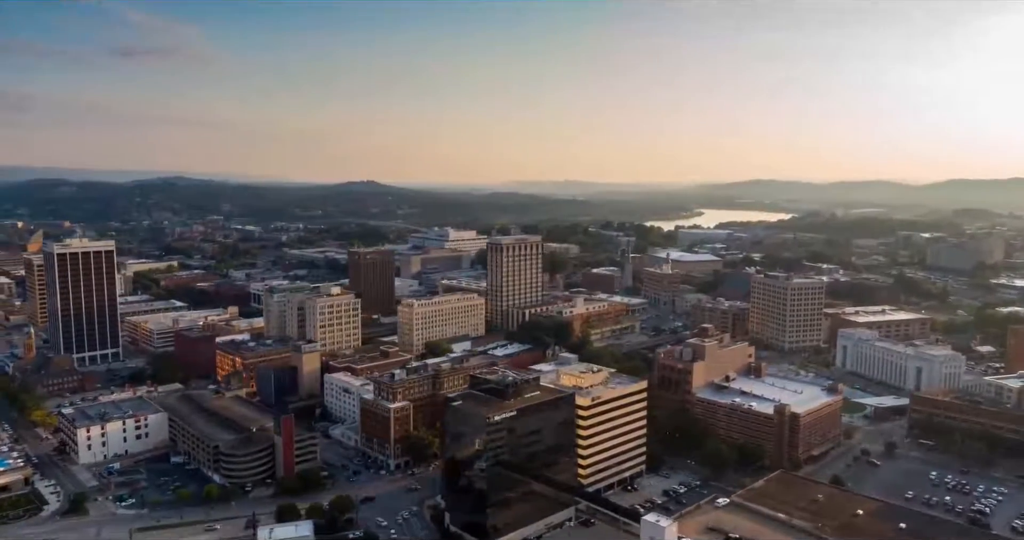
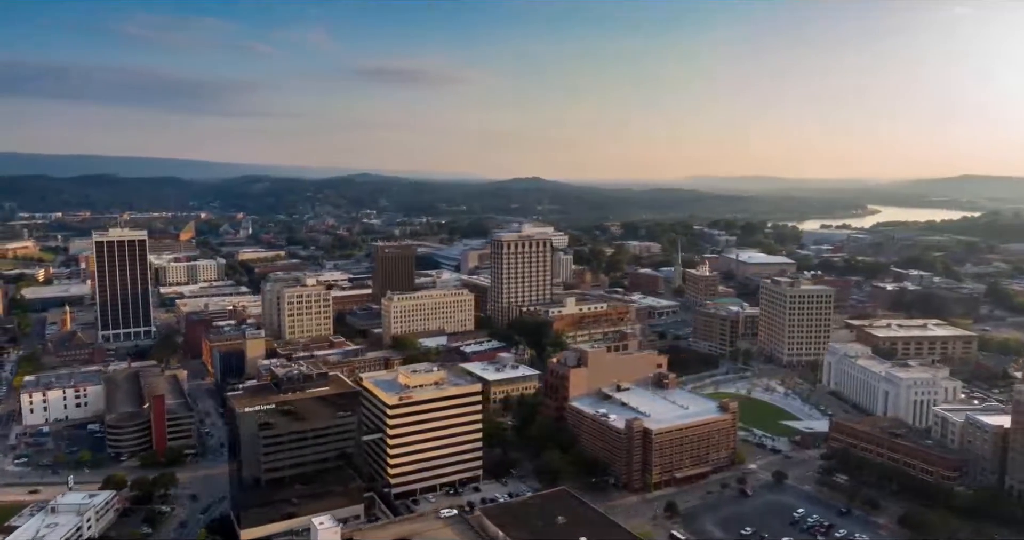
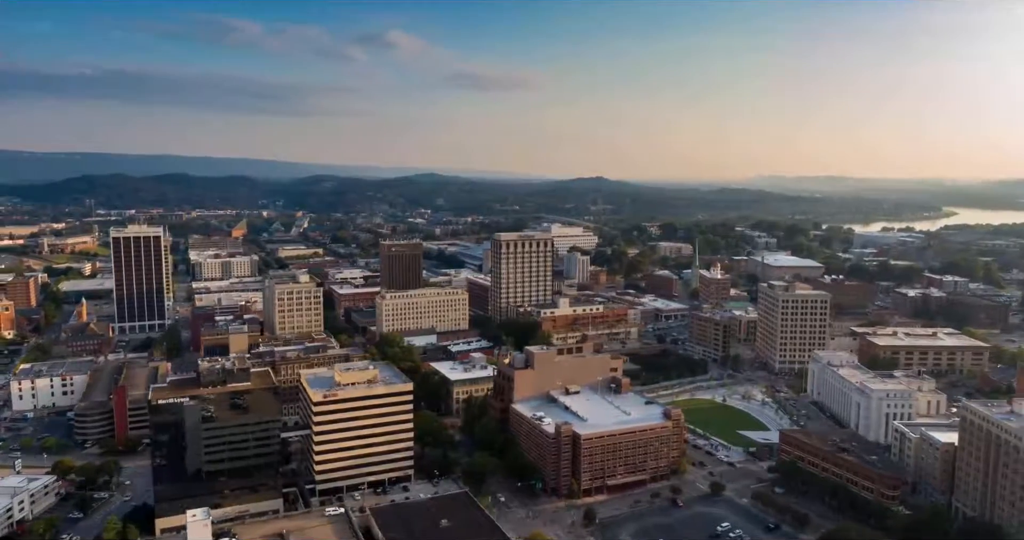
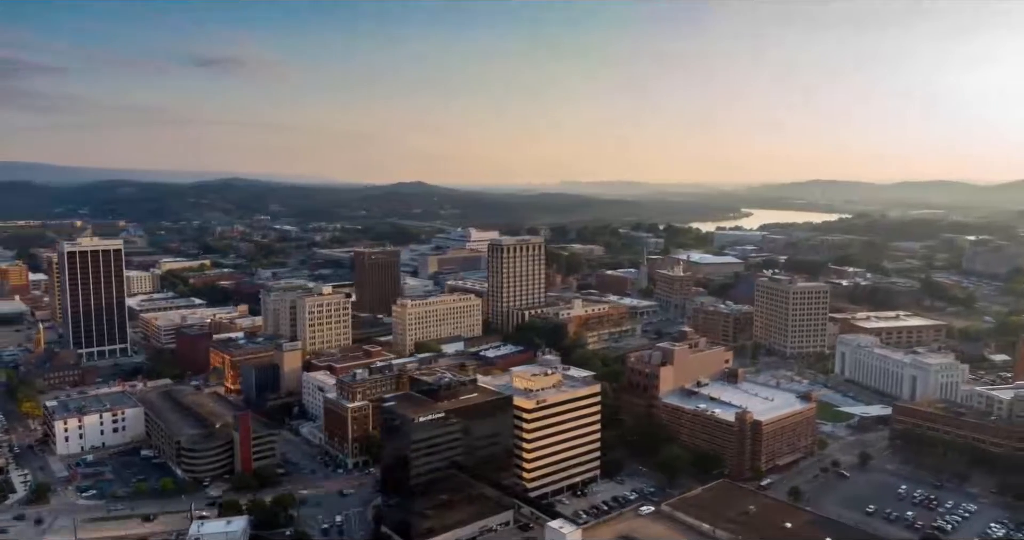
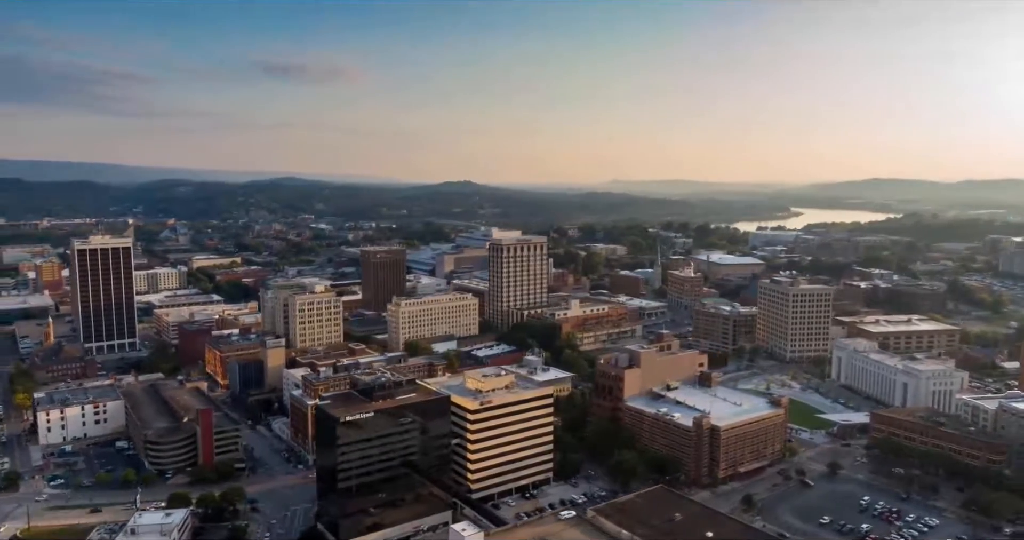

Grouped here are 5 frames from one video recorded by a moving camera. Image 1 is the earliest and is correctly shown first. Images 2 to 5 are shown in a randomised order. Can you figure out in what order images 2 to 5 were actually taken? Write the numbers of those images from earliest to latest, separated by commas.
4, 5, 2, 3
